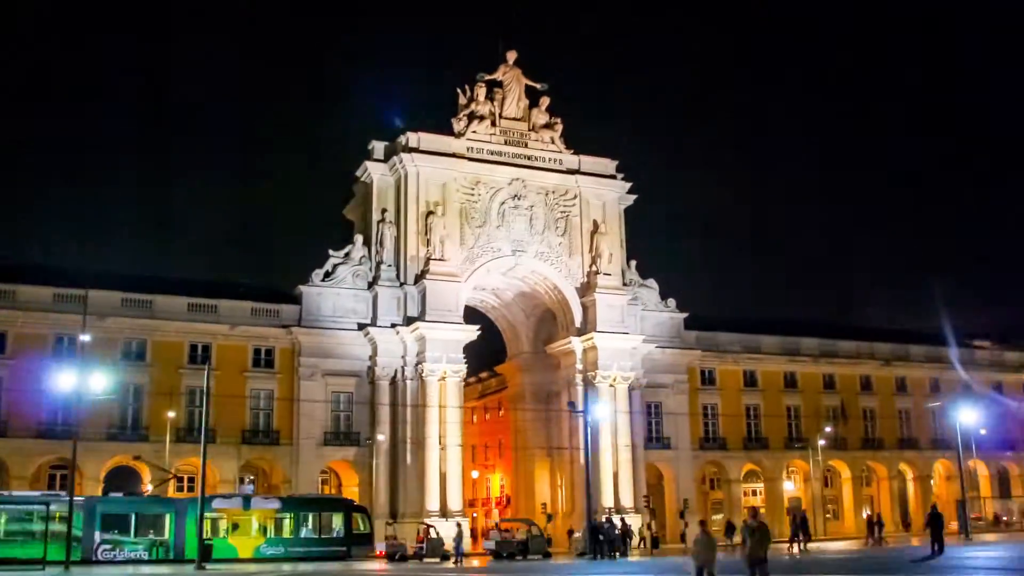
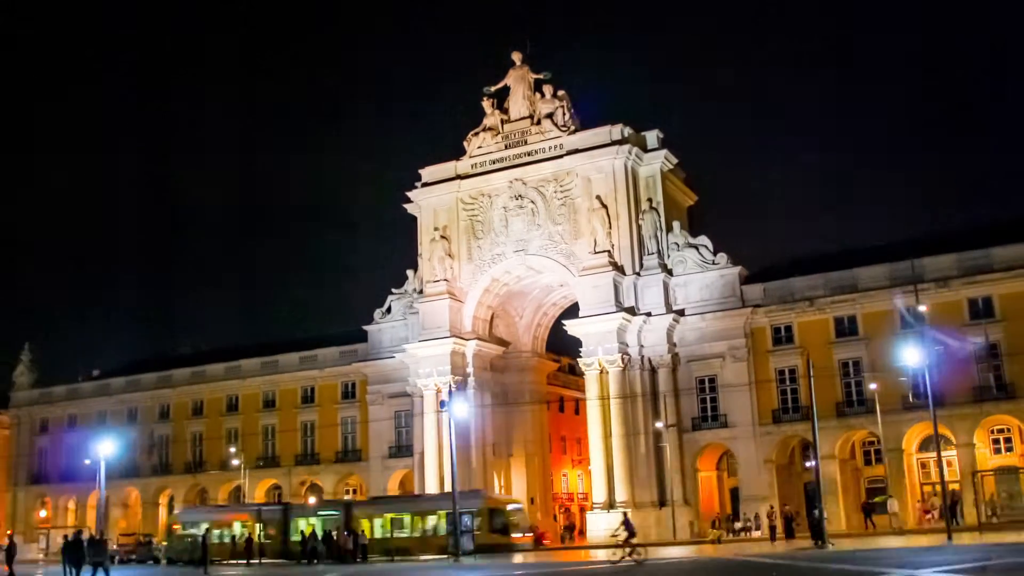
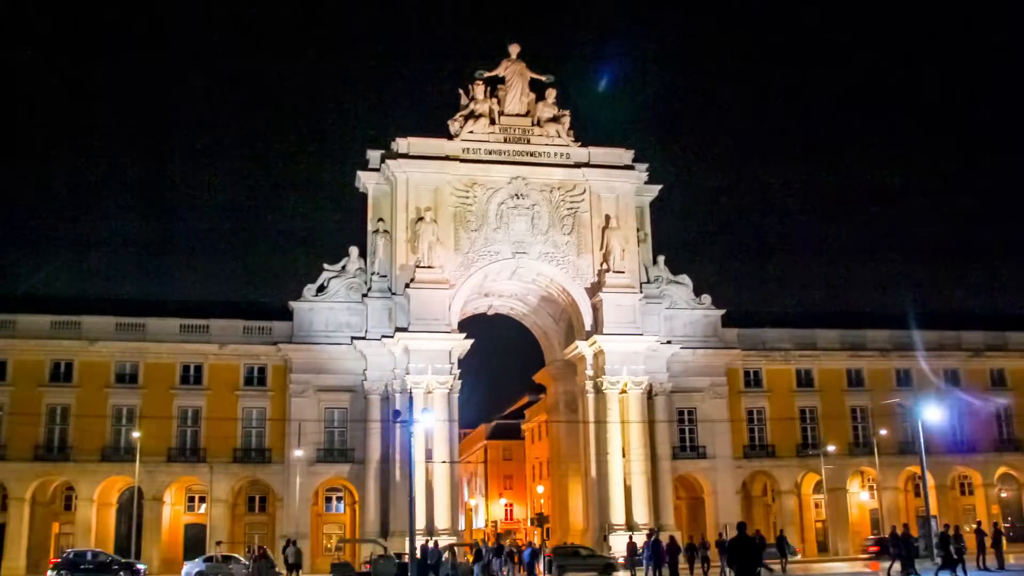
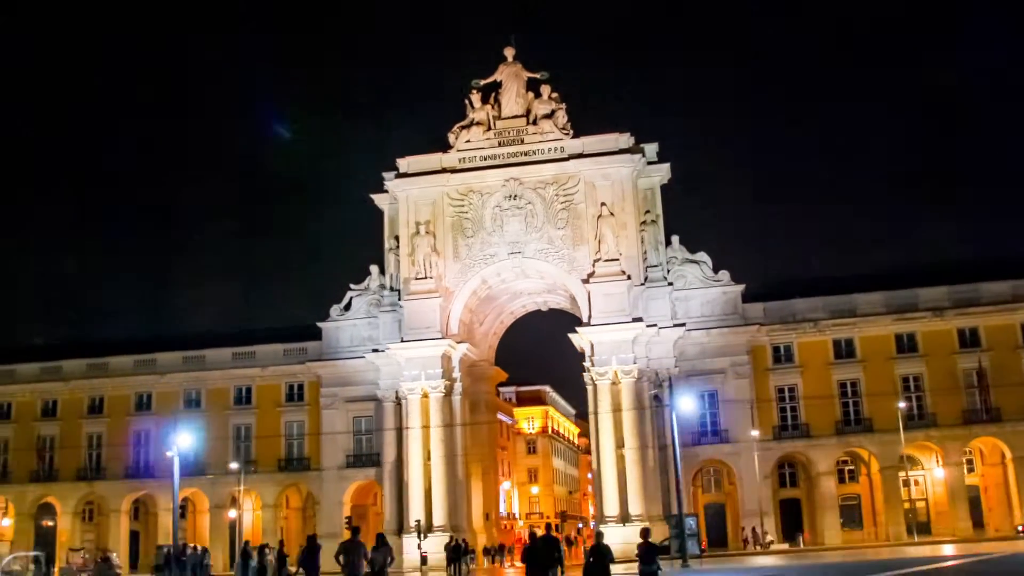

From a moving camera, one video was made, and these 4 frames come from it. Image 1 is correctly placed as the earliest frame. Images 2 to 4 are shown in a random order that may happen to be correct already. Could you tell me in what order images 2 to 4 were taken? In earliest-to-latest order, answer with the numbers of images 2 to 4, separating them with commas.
3, 4, 2
